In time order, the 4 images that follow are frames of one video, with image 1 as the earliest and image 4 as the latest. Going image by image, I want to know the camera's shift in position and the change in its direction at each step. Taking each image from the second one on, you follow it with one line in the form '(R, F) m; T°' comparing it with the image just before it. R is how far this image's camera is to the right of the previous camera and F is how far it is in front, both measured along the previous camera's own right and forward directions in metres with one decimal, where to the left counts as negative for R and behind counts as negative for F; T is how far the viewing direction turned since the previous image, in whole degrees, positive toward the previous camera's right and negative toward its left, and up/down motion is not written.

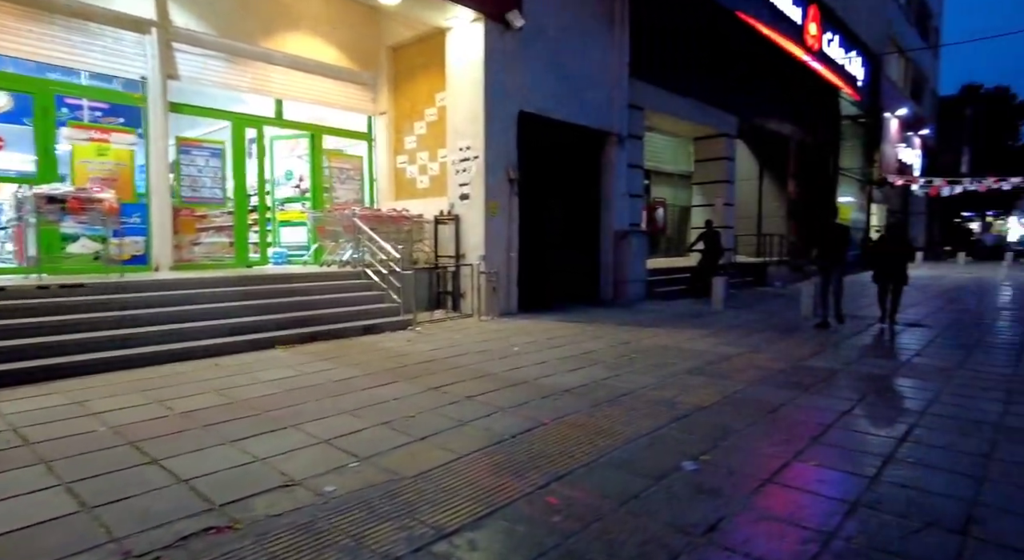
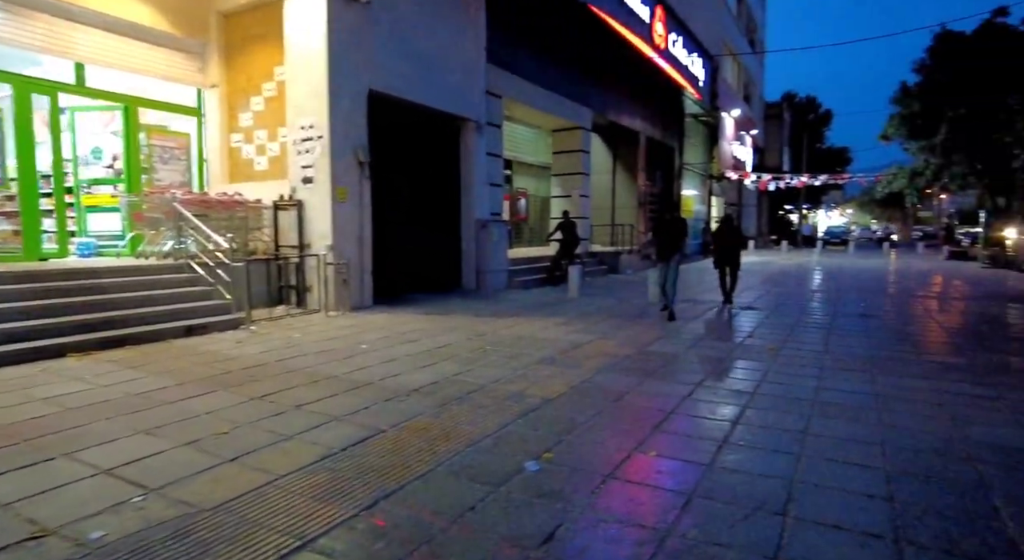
(+0.3, +0.4) m; +13°
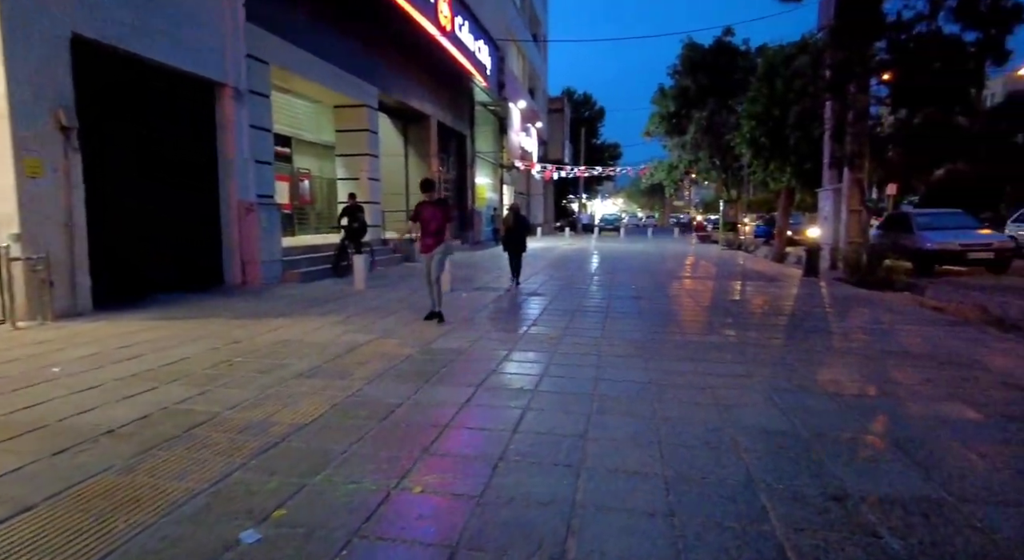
(+0.4, +0.7) m; +20°
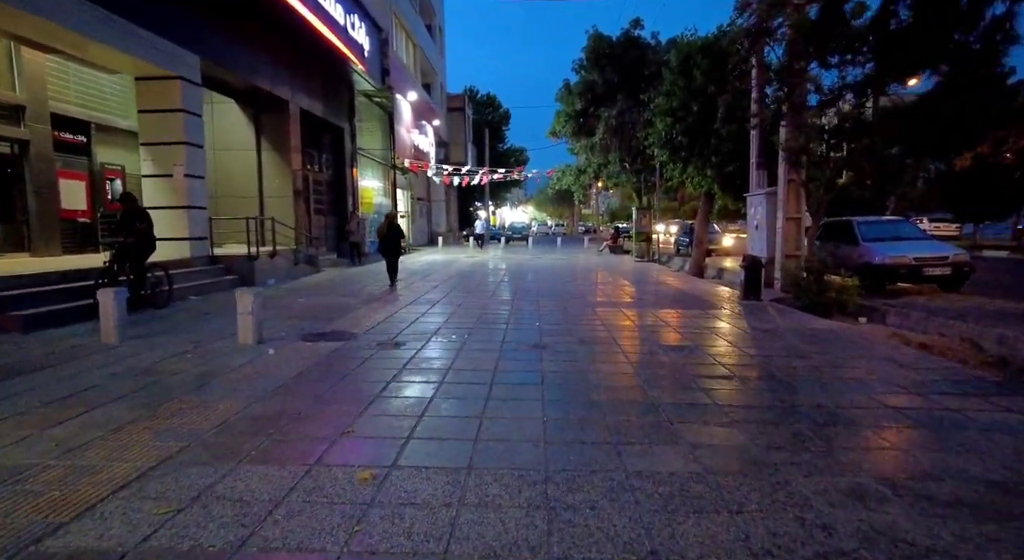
(+0.8, +3.2) m; +9°
